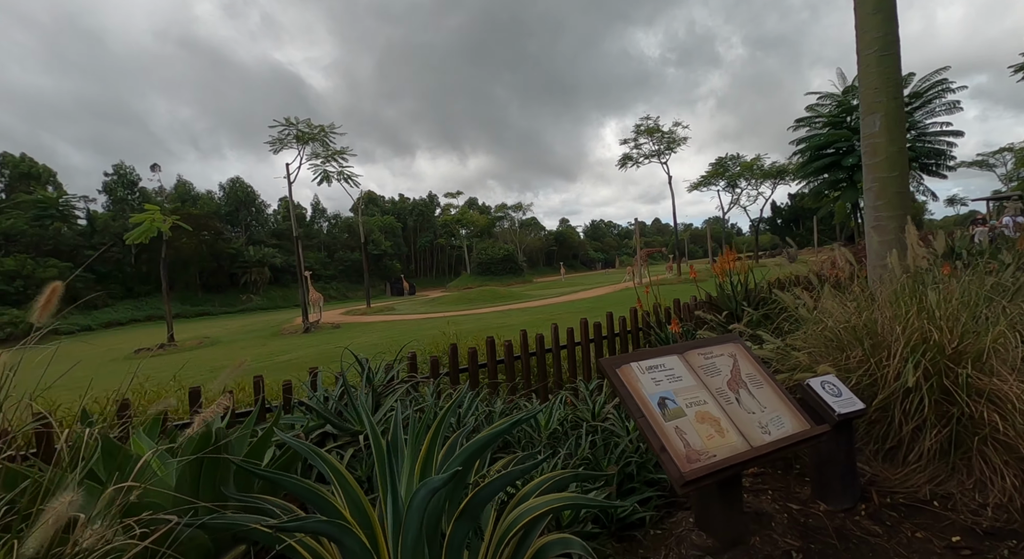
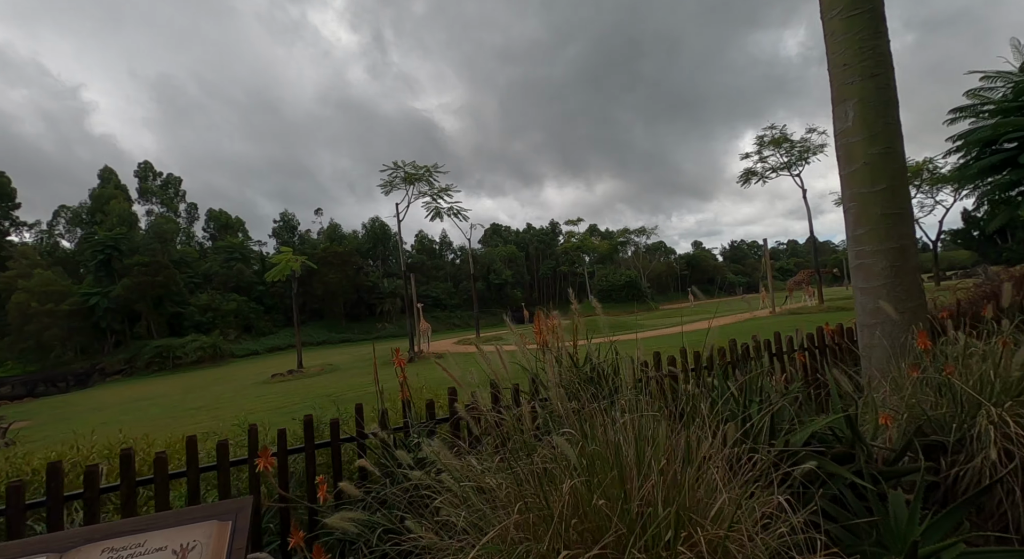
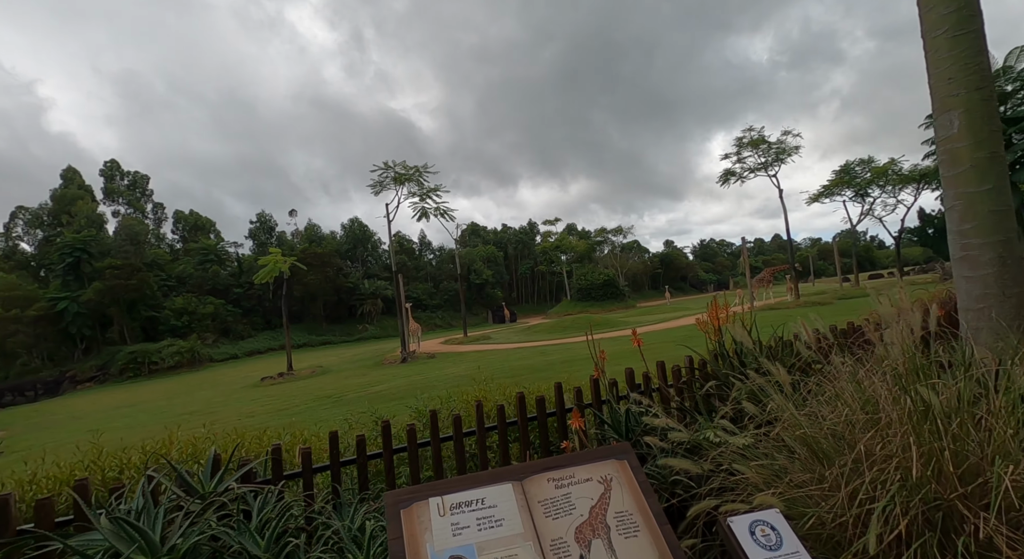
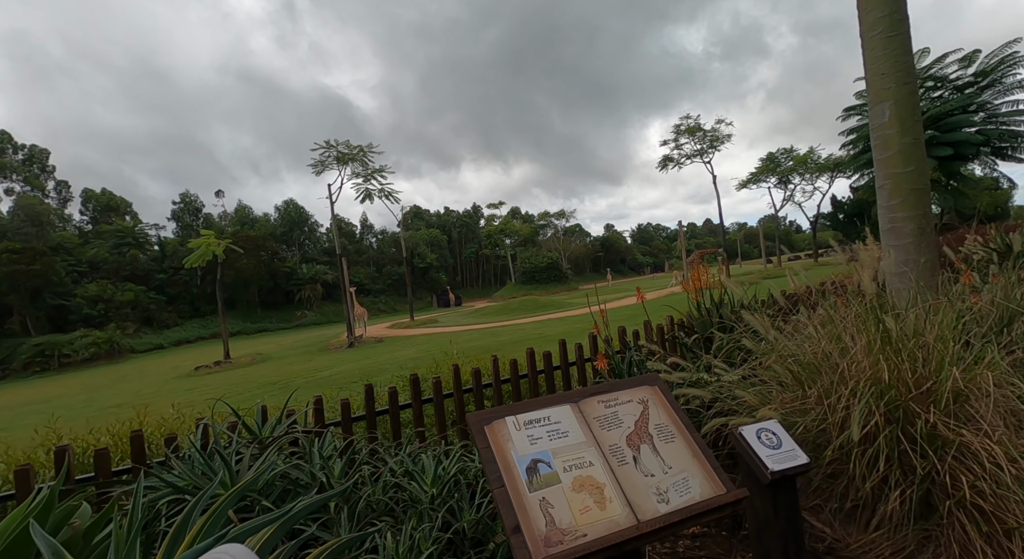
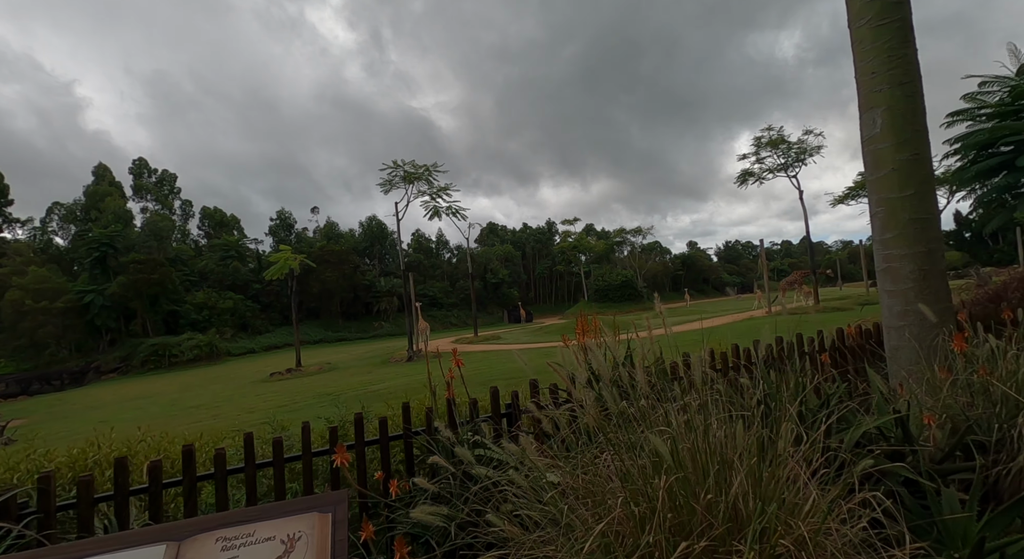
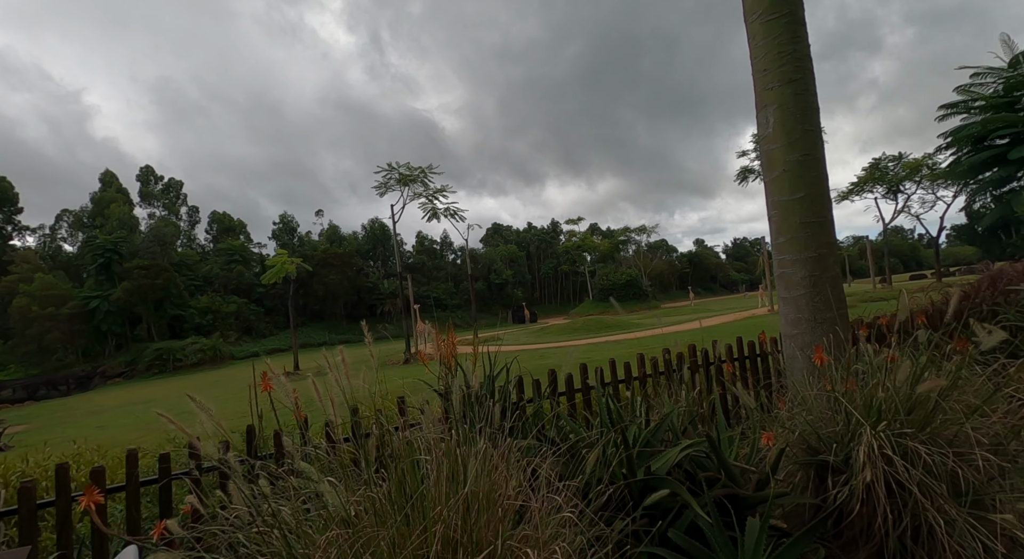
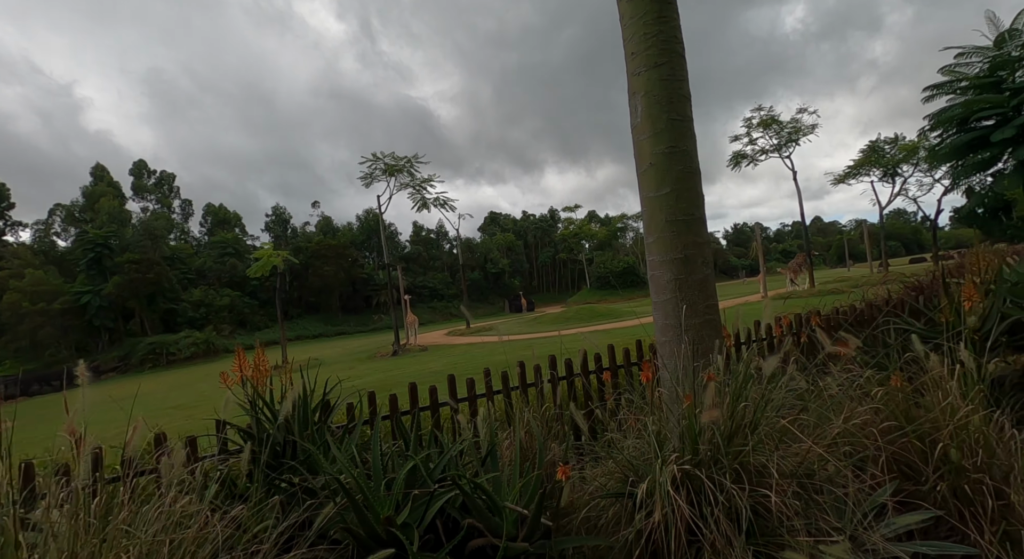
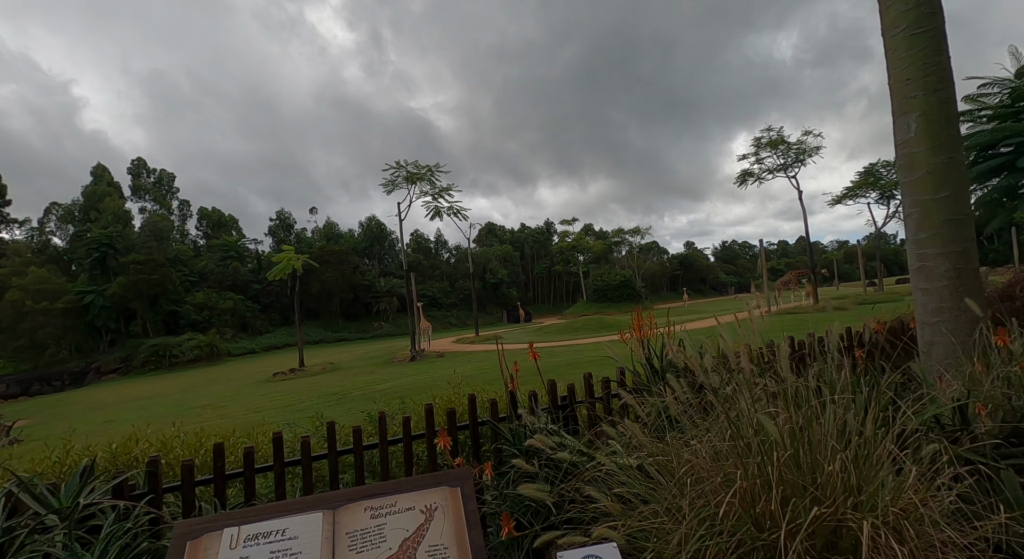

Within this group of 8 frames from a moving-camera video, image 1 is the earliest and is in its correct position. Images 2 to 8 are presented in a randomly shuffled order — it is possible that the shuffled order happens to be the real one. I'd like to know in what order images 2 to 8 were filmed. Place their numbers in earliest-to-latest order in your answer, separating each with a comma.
4, 3, 8, 5, 2, 6, 7
